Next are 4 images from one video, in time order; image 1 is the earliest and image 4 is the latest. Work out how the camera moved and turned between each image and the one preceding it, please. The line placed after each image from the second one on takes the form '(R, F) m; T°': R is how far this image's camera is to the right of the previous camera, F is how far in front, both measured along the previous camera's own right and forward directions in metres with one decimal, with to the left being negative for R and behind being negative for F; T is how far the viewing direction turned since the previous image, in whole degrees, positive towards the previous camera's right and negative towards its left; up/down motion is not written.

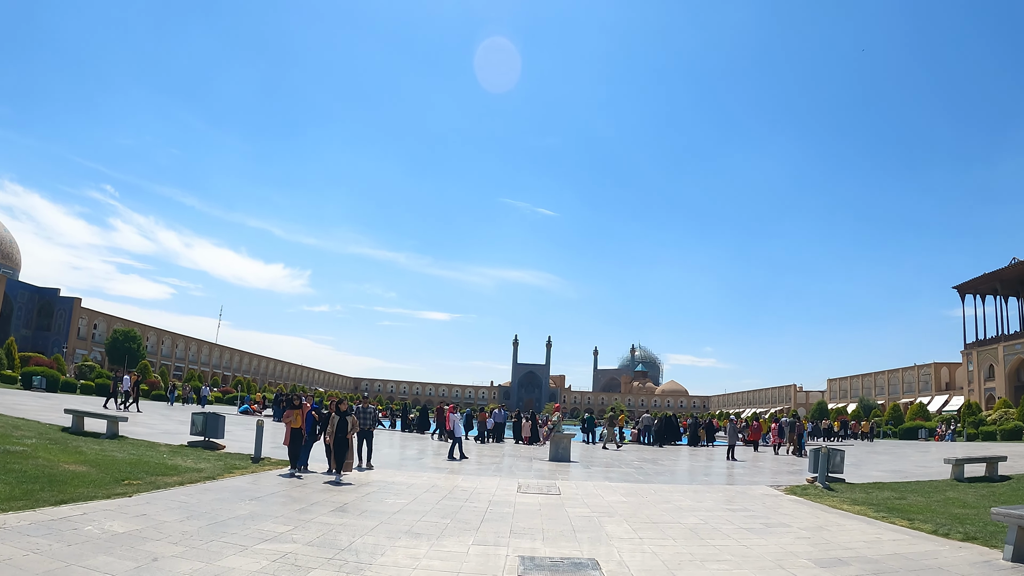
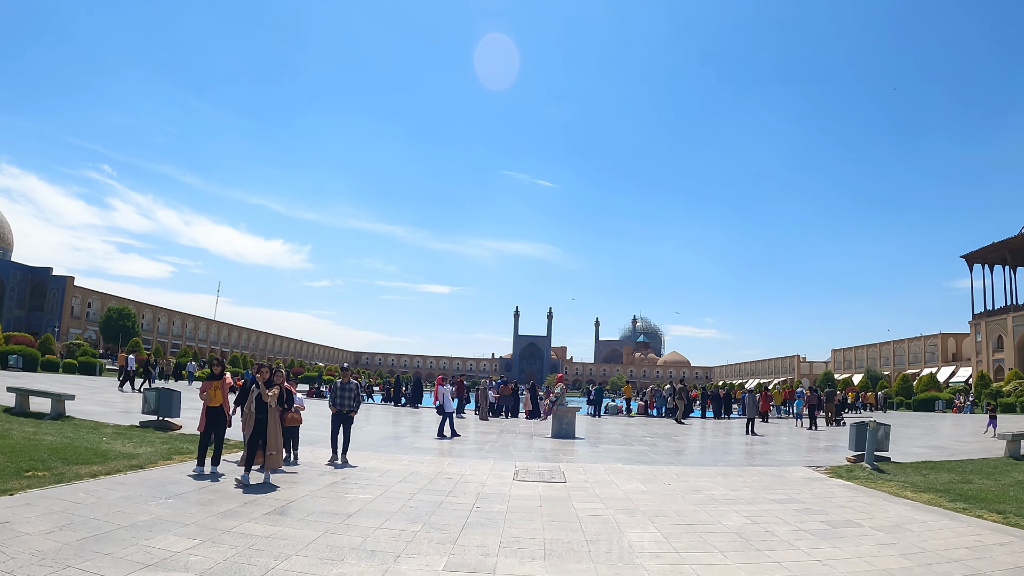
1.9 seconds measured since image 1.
(+0.1, +1.6) m; 0°
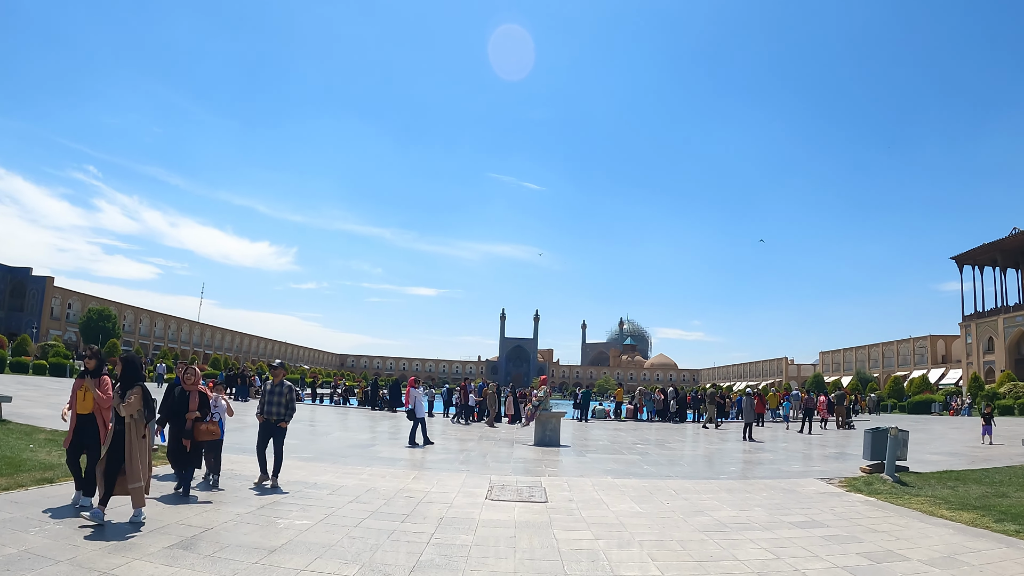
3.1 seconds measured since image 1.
(+0.1, +1.1) m; +1°
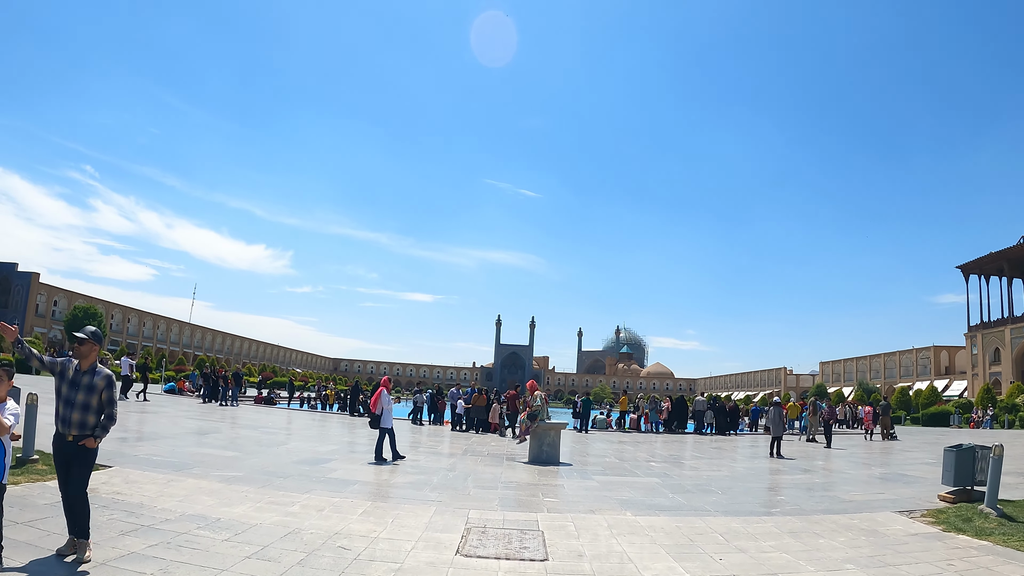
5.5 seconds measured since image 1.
(+0.1, +1.9) m; 0°
